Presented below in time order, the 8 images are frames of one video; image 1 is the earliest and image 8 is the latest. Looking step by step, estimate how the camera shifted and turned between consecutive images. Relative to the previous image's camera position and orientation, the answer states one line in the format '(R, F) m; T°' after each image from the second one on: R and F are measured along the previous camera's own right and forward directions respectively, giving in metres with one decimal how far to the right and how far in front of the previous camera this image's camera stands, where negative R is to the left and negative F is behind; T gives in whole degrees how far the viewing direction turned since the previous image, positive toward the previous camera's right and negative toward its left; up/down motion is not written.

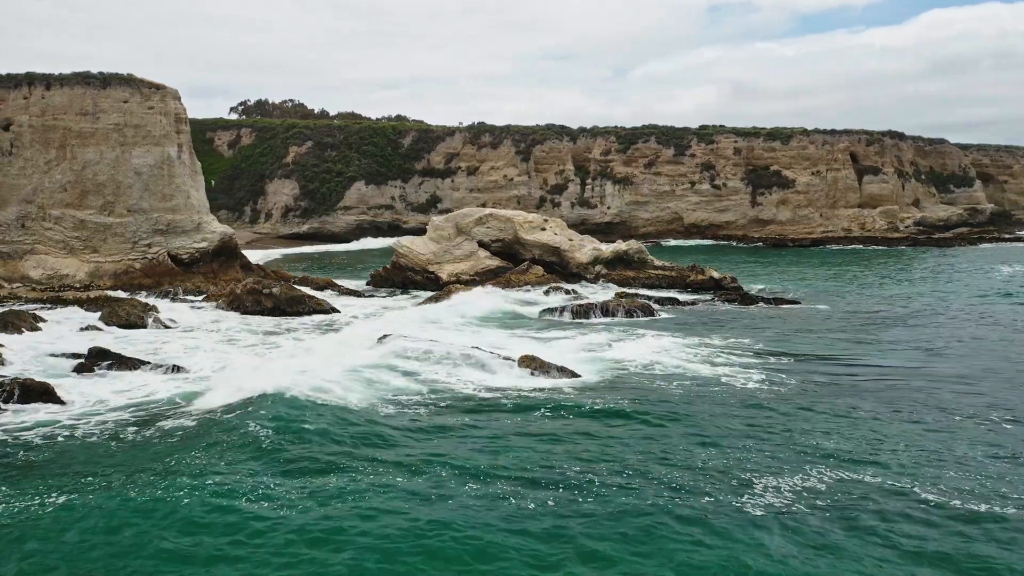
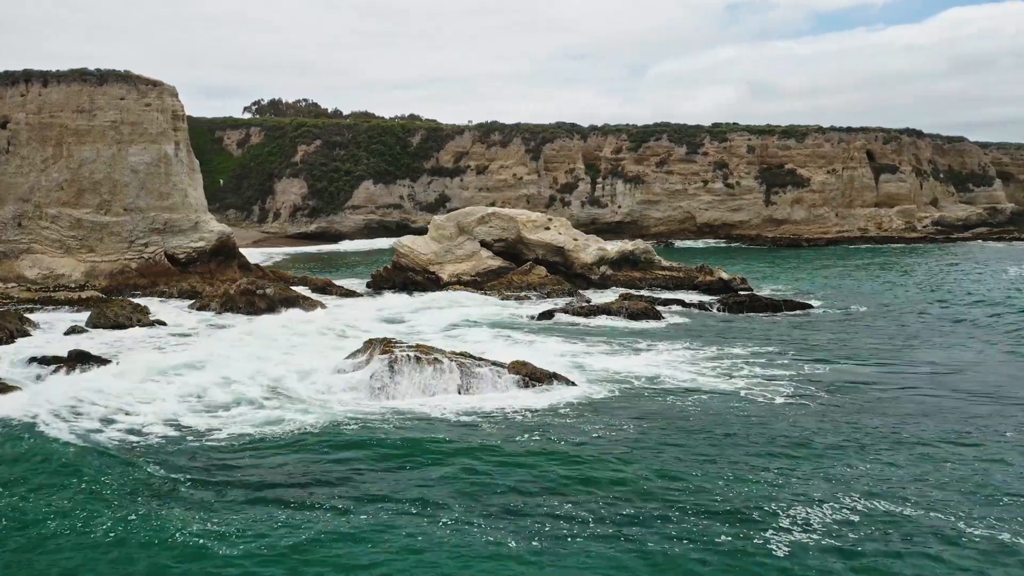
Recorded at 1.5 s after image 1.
(+0.4, +0.7) m; -1°
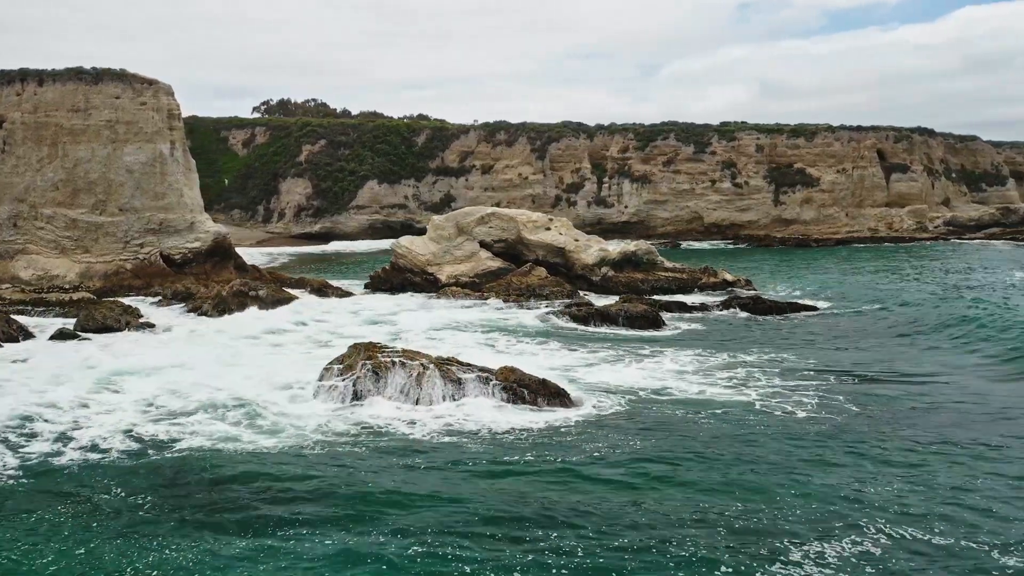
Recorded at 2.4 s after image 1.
(+0.3, +0.5) m; -1°
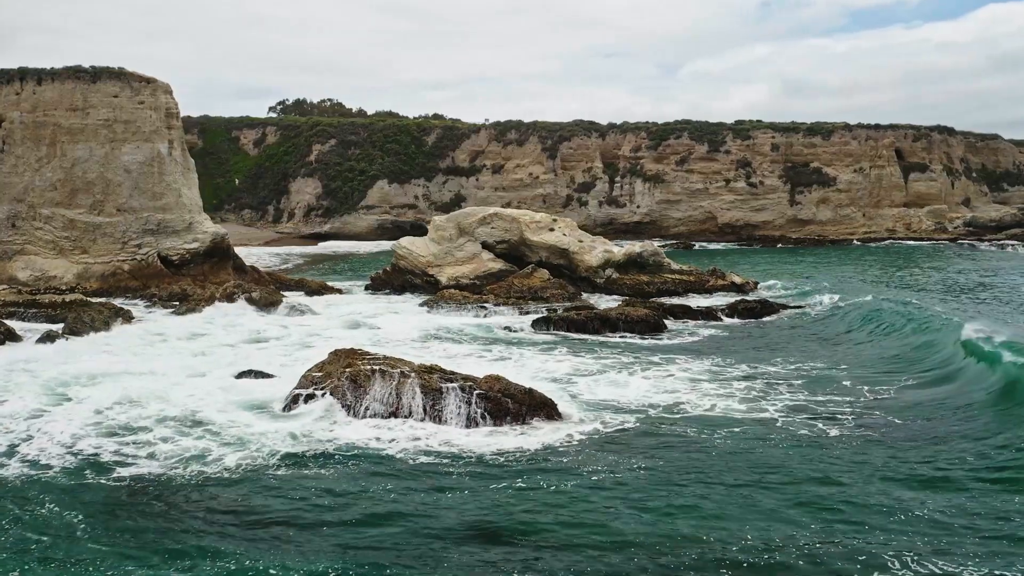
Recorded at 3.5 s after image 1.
(+0.5, +0.6) m; -1°
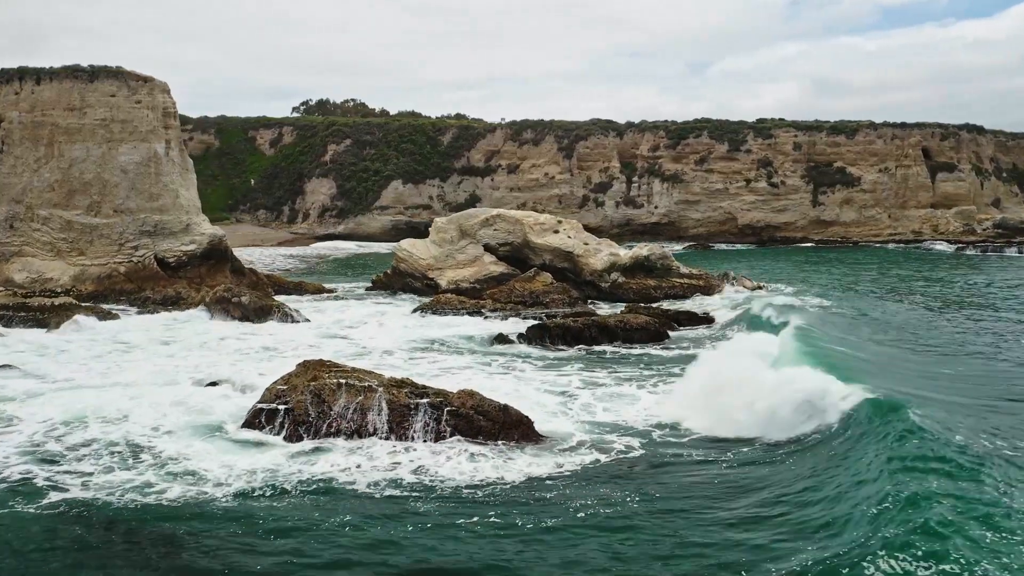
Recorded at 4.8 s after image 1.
(+0.7, +0.8) m; -2°
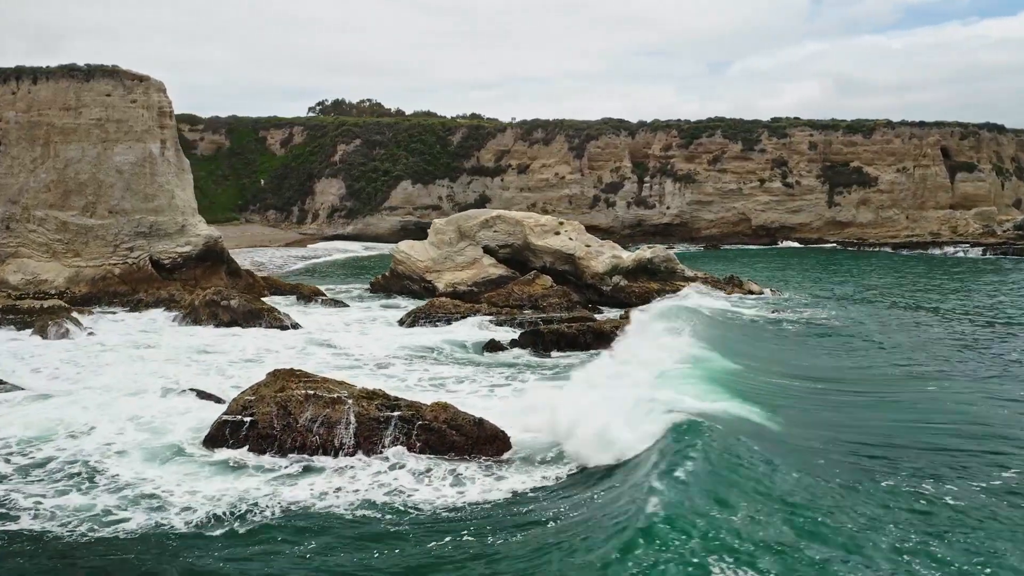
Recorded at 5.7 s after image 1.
(+0.5, +0.6) m; -1°
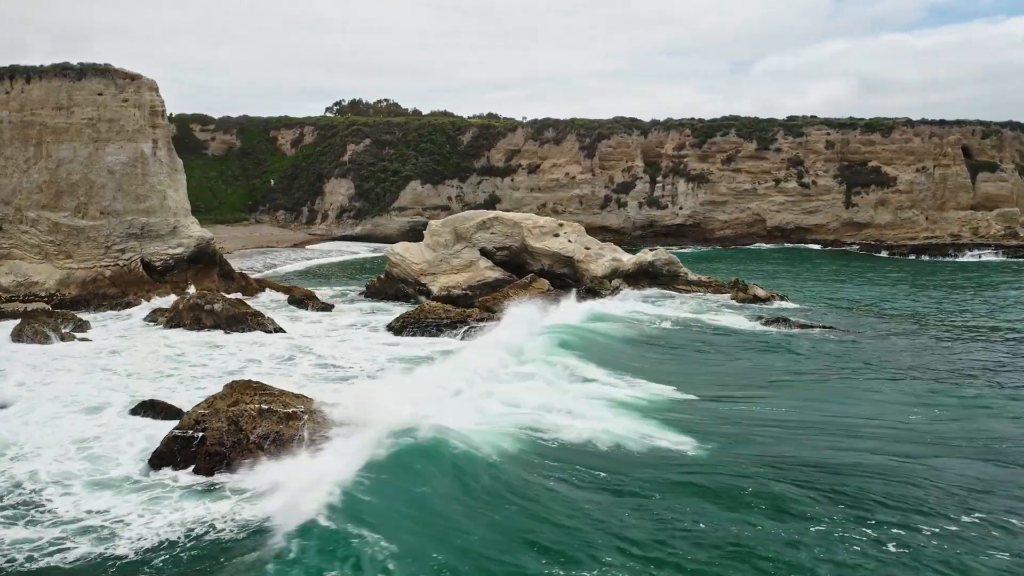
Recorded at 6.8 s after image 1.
(+0.6, +0.7) m; -1°
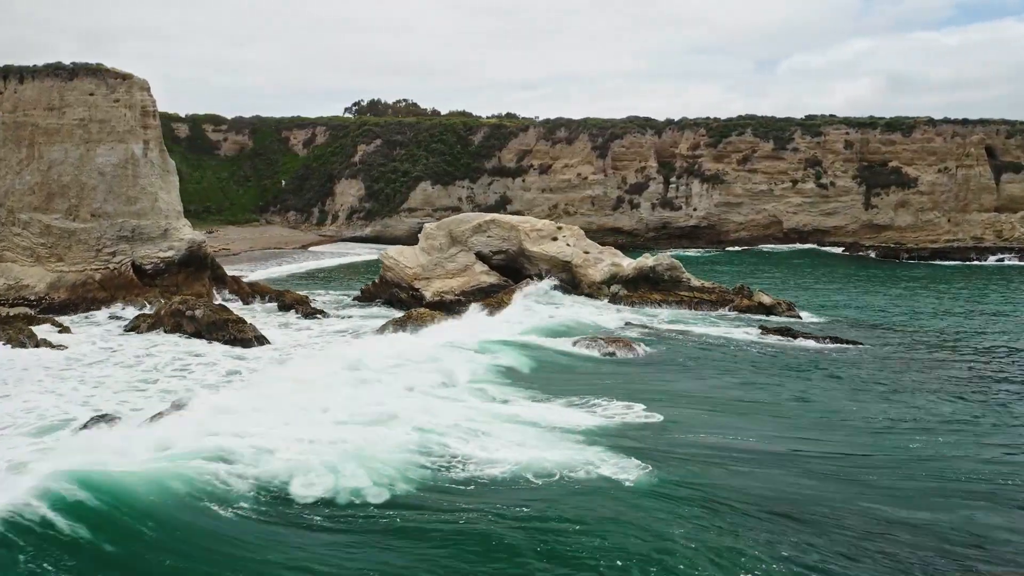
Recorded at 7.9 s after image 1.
(+0.7, +0.7) m; -2°
